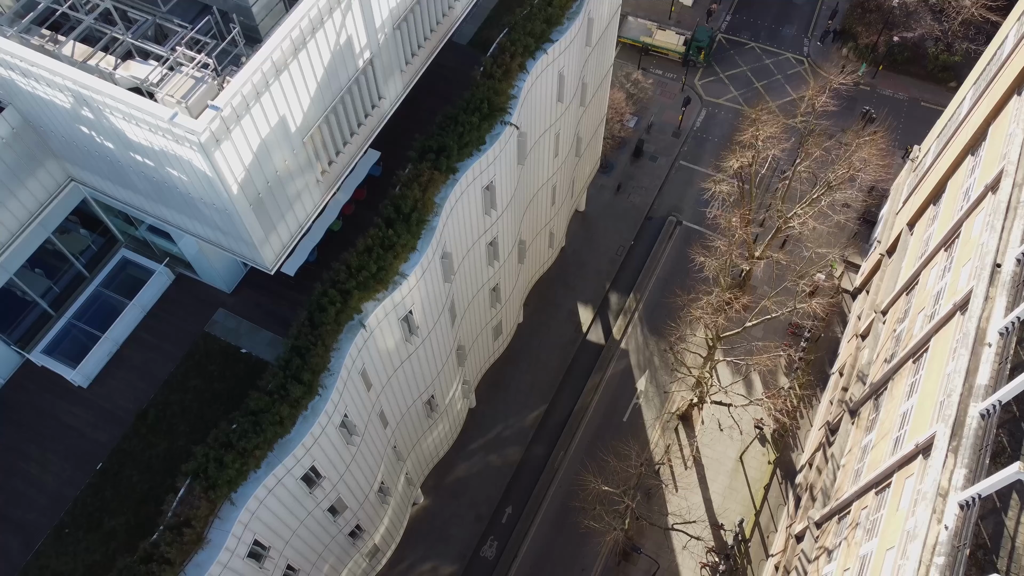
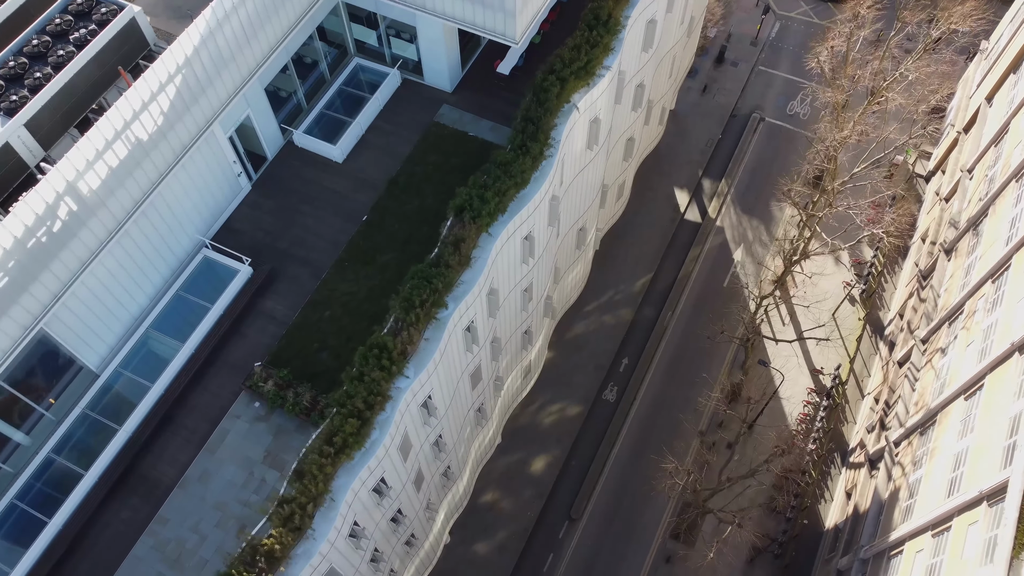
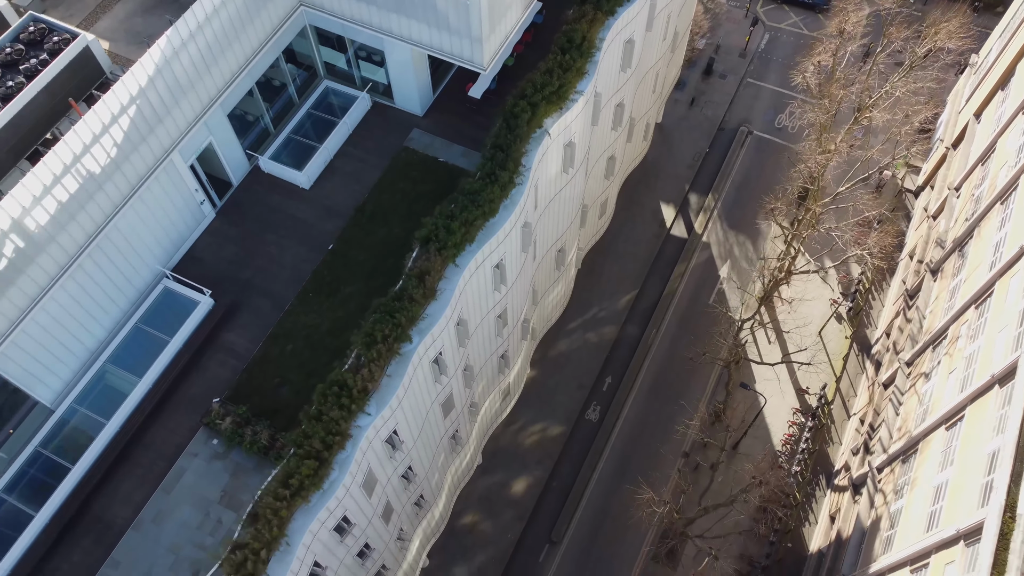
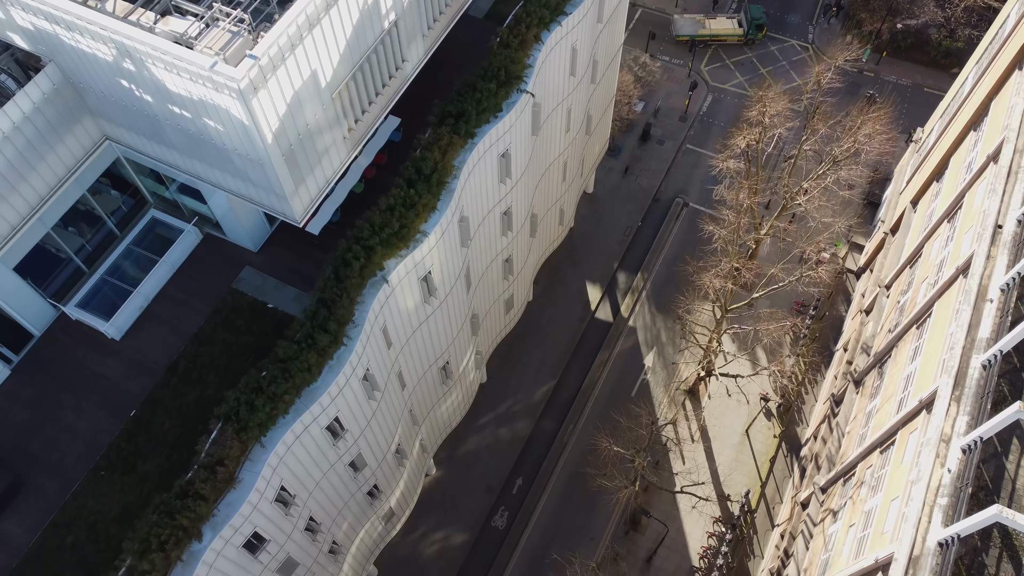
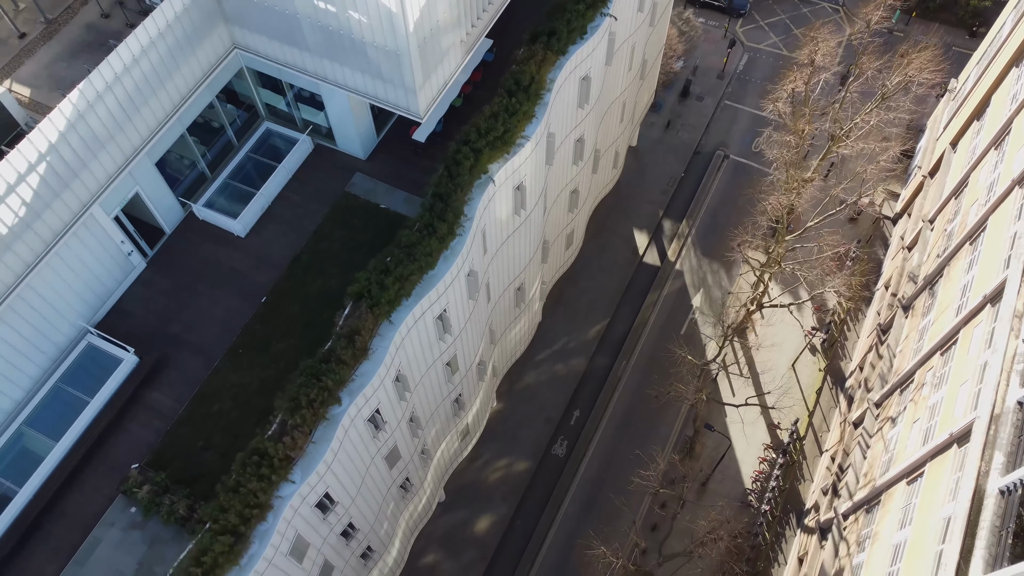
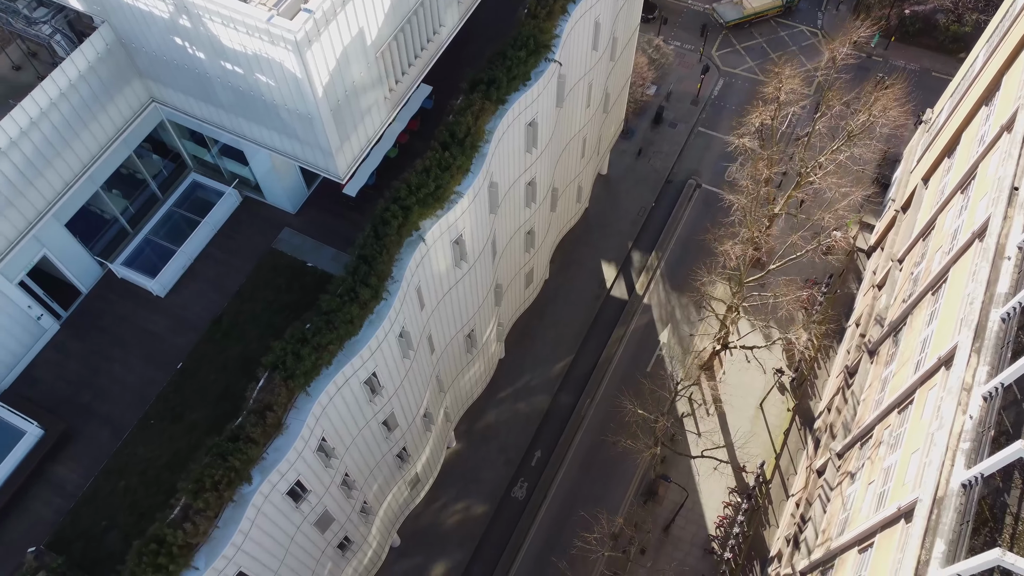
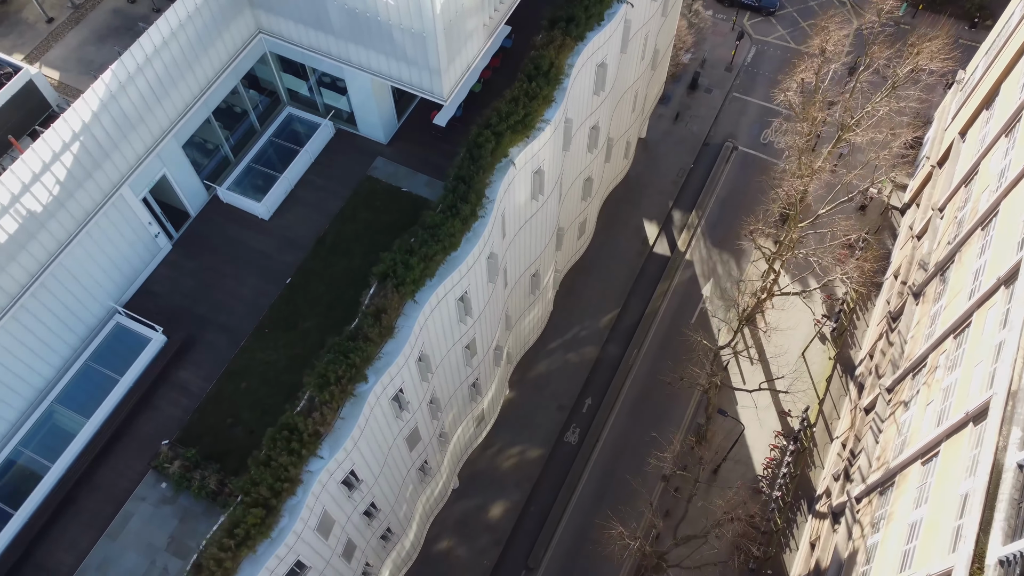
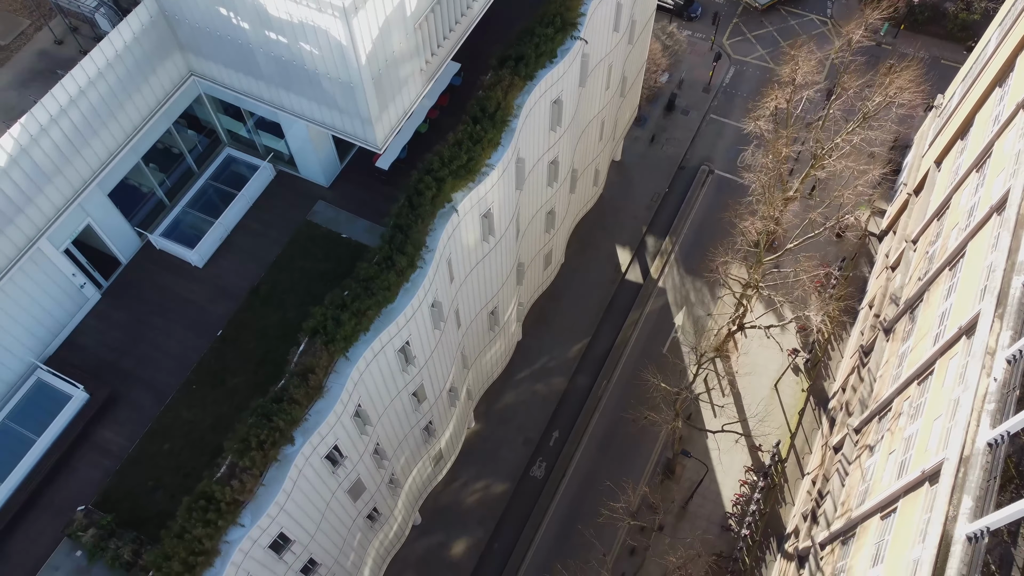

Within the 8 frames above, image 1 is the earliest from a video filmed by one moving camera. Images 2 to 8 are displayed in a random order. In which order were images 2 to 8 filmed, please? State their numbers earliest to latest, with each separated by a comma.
4, 6, 8, 5, 7, 3, 2
